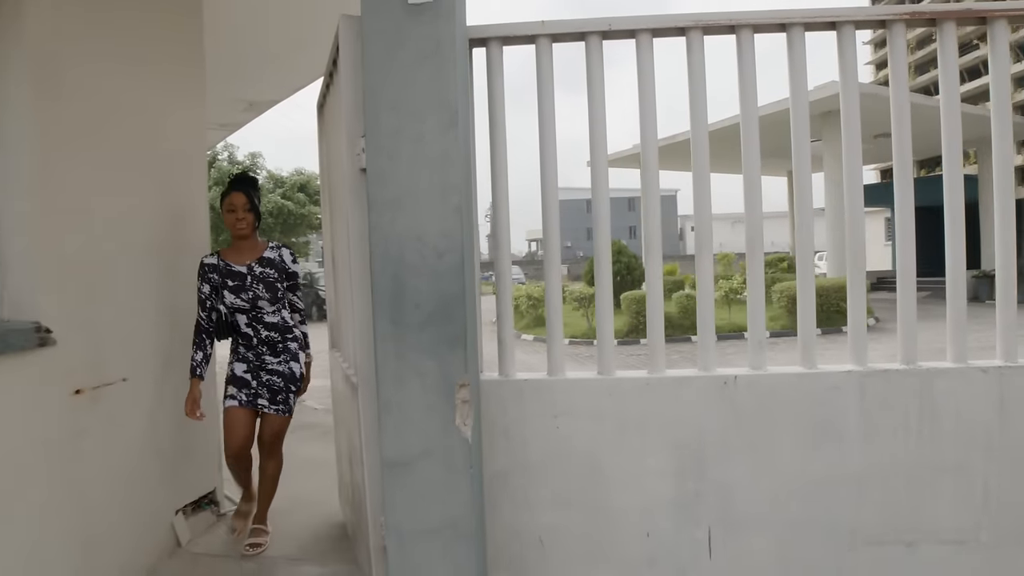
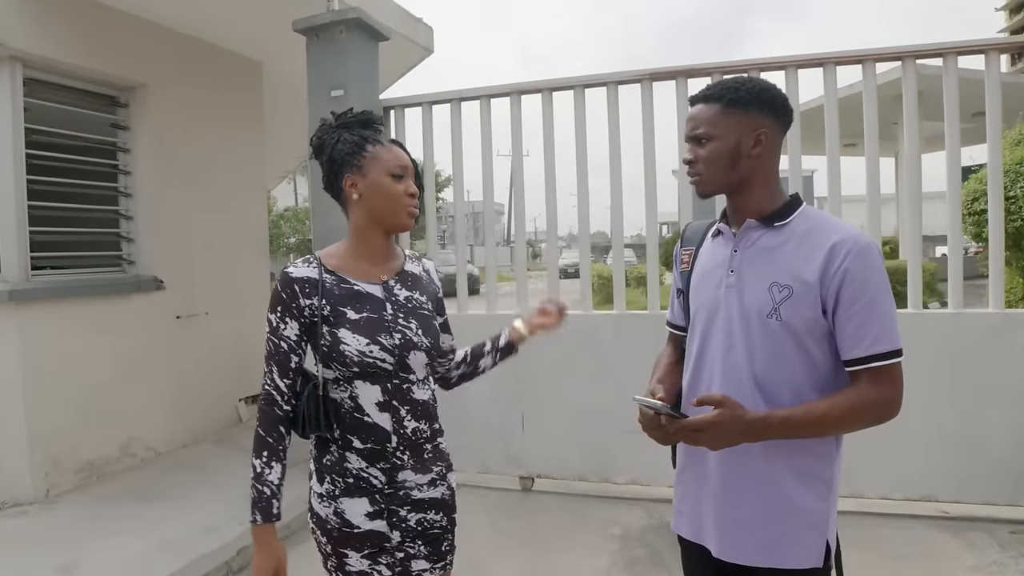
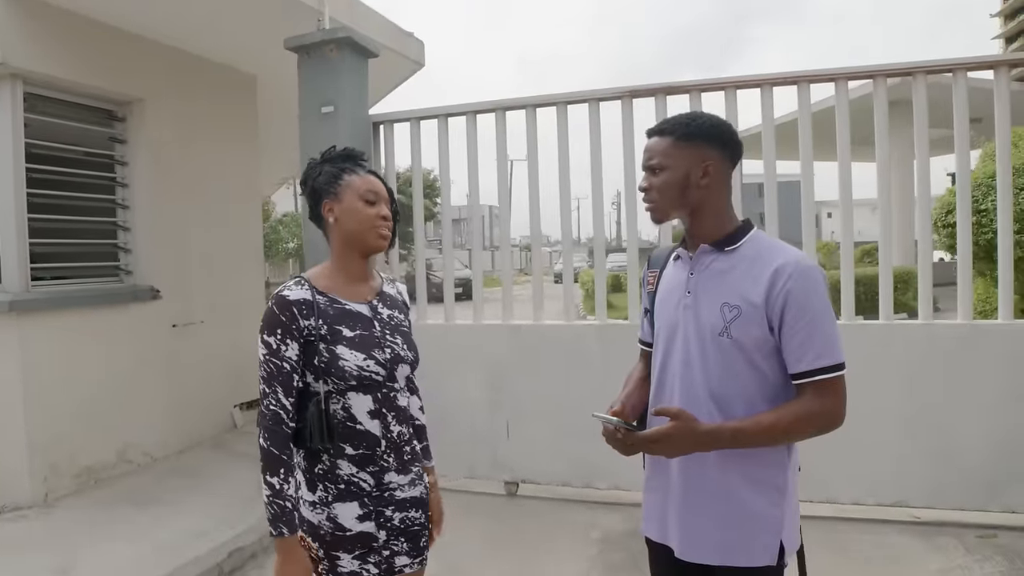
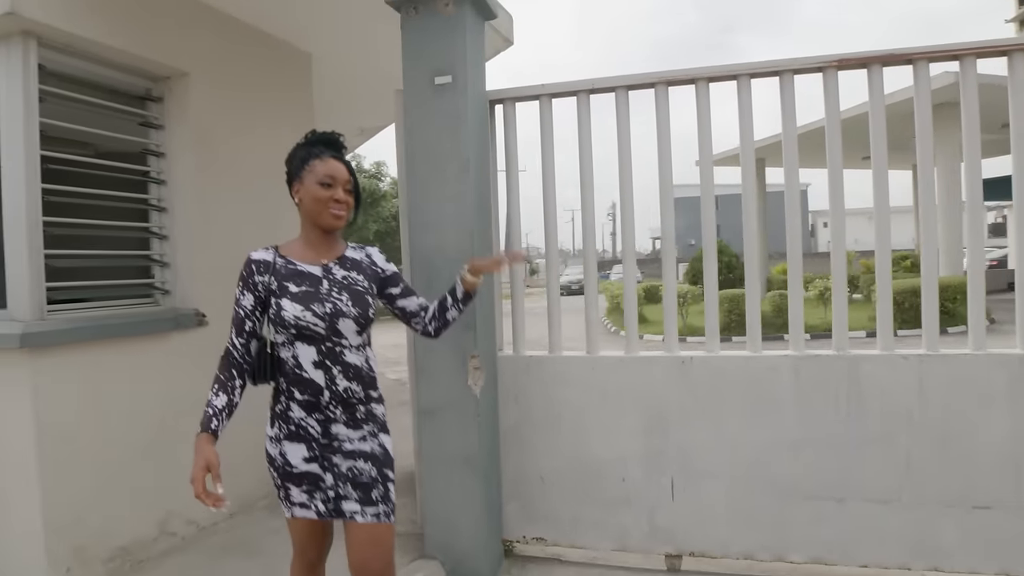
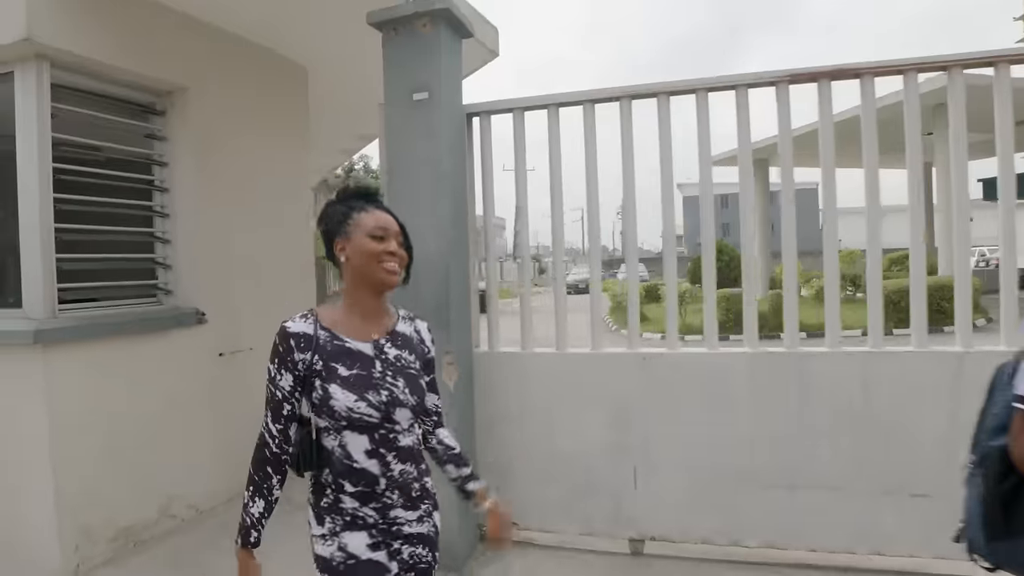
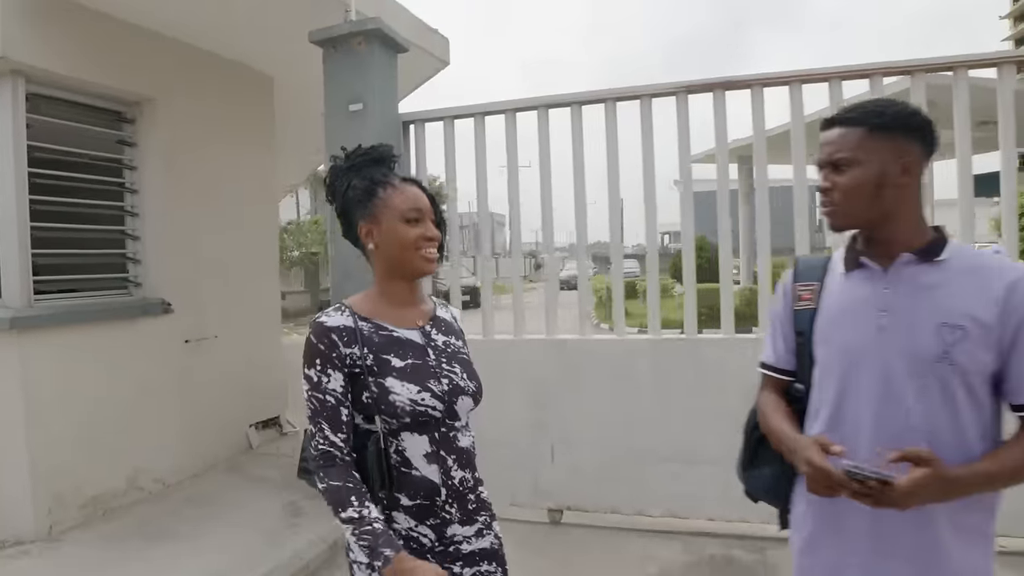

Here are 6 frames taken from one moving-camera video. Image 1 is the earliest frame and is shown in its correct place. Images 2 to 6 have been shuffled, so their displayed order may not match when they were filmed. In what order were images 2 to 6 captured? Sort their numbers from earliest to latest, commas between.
4, 5, 6, 3, 2
